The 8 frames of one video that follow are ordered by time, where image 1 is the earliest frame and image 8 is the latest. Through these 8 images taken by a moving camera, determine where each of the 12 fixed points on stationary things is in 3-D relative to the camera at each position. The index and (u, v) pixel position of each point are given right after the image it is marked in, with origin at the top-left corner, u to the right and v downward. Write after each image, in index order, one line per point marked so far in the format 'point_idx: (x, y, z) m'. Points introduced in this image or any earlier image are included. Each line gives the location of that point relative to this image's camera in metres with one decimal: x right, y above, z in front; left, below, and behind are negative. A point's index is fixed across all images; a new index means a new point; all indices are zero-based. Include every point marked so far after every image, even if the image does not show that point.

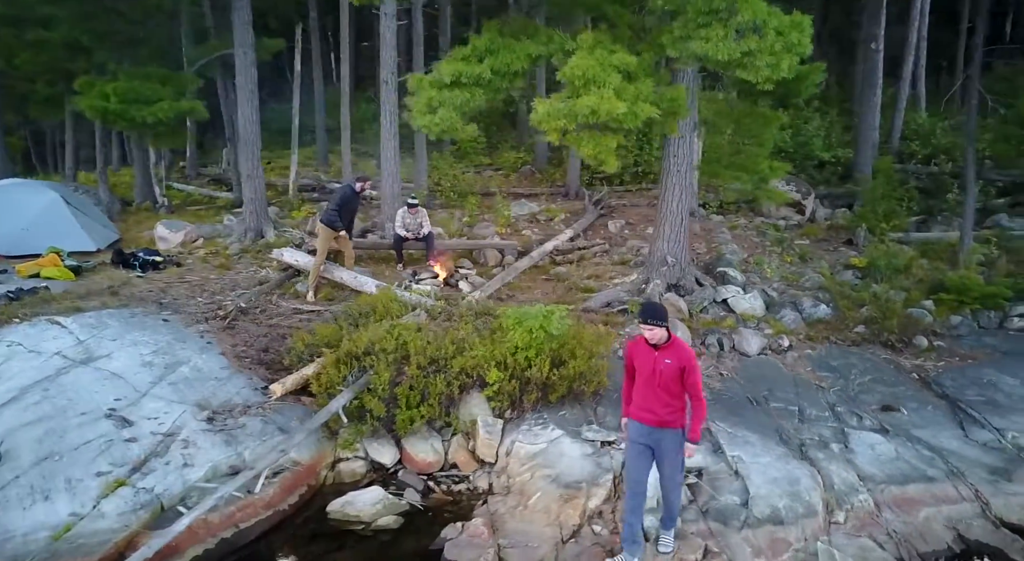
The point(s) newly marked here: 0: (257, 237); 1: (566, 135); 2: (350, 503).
0: (-6.1, +1.0, +14.3) m
1: (+0.7, +1.5, +6.6) m
2: (-1.4, -1.9, +5.3) m
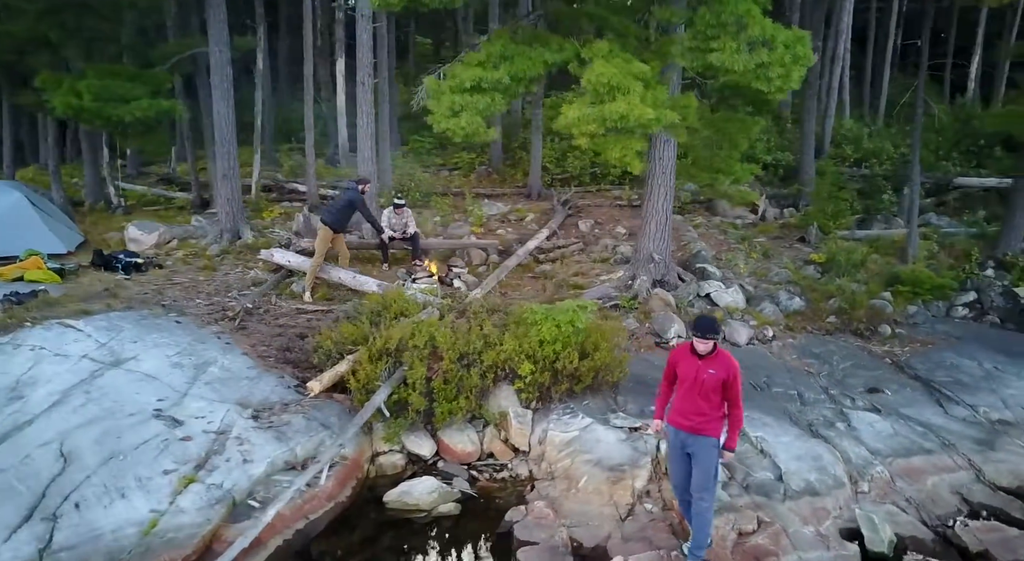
0: (-6.4, +1.0, +14.0) m
1: (+1.0, +1.6, +6.9) m
2: (-0.9, -1.9, +5.4) m
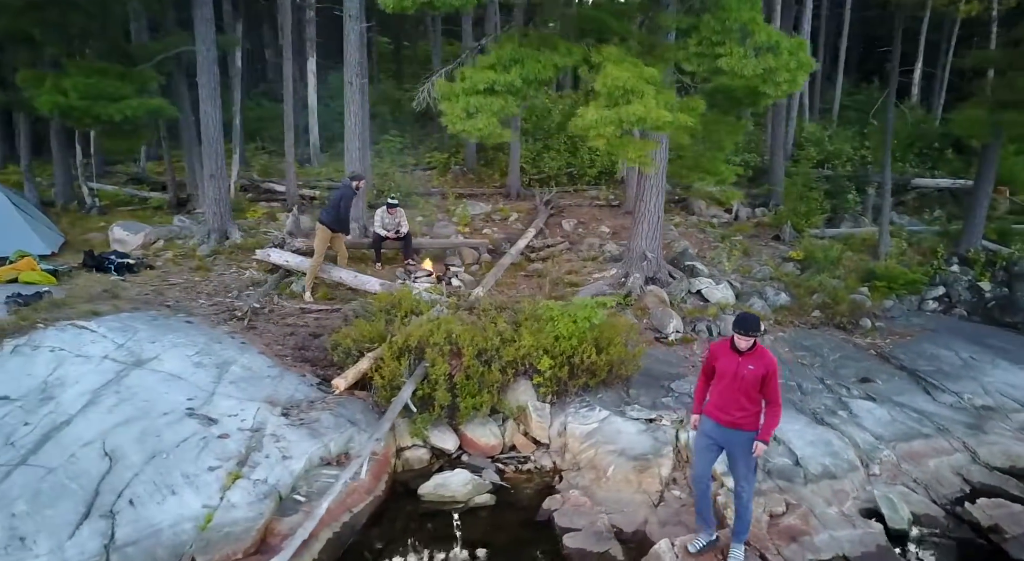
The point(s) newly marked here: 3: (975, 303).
0: (-6.6, +0.9, +13.8) m
1: (+1.2, +1.6, +7.1) m
2: (-0.6, -1.8, +5.5) m
3: (+10.3, -0.5, +14.0) m
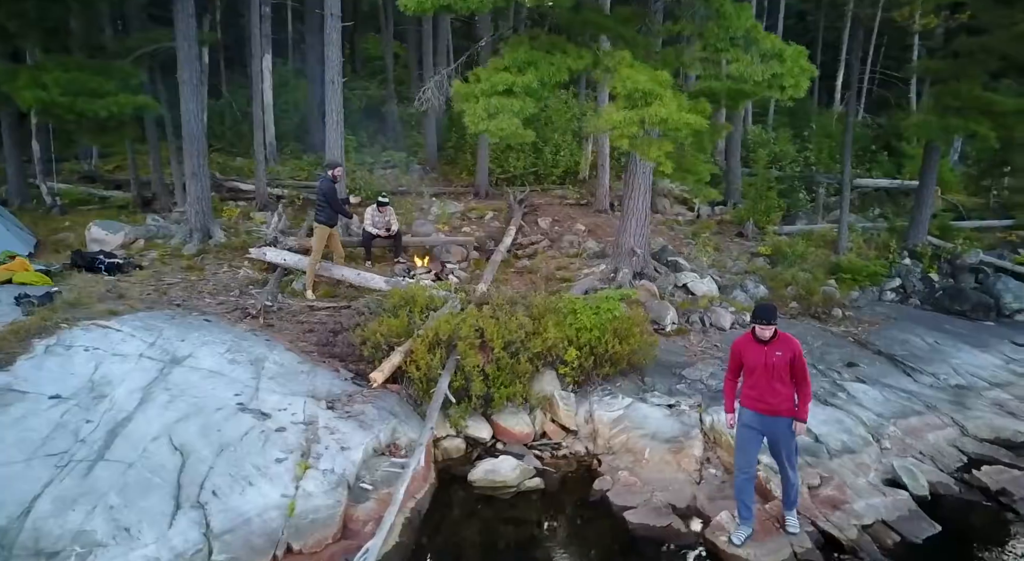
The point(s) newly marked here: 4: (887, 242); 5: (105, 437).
0: (-6.8, +0.9, +13.5) m
1: (+1.4, +1.7, +7.5) m
2: (-0.2, -1.8, +5.7) m
3: (+10.0, -0.3, +15.0) m
4: (+10.4, +1.1, +16.8) m
5: (-3.0, -1.2, +4.5) m
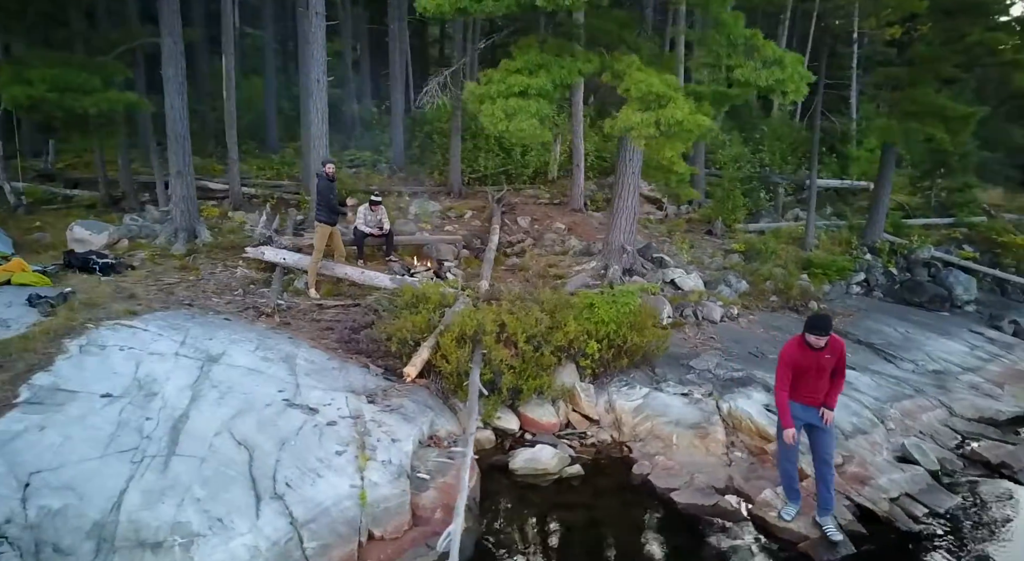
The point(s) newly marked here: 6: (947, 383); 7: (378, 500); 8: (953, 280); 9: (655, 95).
0: (-6.9, +0.9, +13.2) m
1: (+1.7, +1.8, +7.8) m
2: (+0.2, -1.7, +5.9) m
3: (+9.8, -0.1, +15.9) m
4: (+10.0, +1.2, +17.7) m
5: (-2.5, -1.1, +4.5) m
6: (+6.8, -1.6, +9.6) m
7: (-1.0, -1.6, +4.4) m
8: (+11.2, 0.0, +15.8) m
9: (+1.8, +2.3, +7.6) m
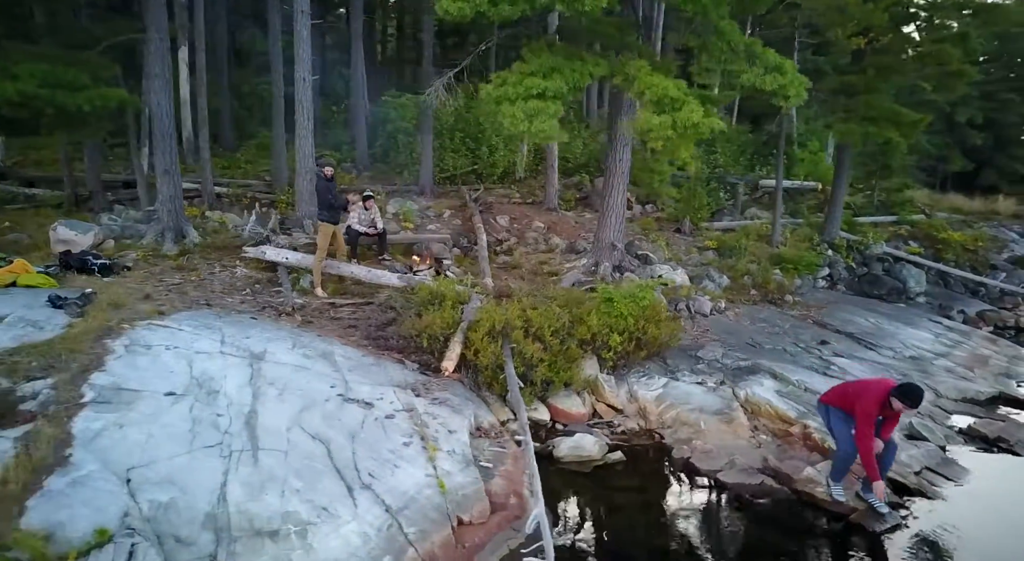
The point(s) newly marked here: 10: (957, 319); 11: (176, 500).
0: (-7.0, +0.9, +12.9) m
1: (+1.9, +1.9, +8.1) m
2: (+0.6, -1.7, +6.1) m
3: (+9.4, 0.0, +16.8) m
4: (+9.5, +1.4, +18.6) m
5: (-2.0, -1.1, +4.6) m
6: (+6.9, -1.5, +10.3) m
7: (-0.4, -1.5, +4.6) m
8: (+10.9, +0.2, +16.8) m
9: (+2.0, +2.4, +8.0) m
10: (+11.0, -1.0, +15.2) m
11: (-2.0, -1.3, +3.7) m
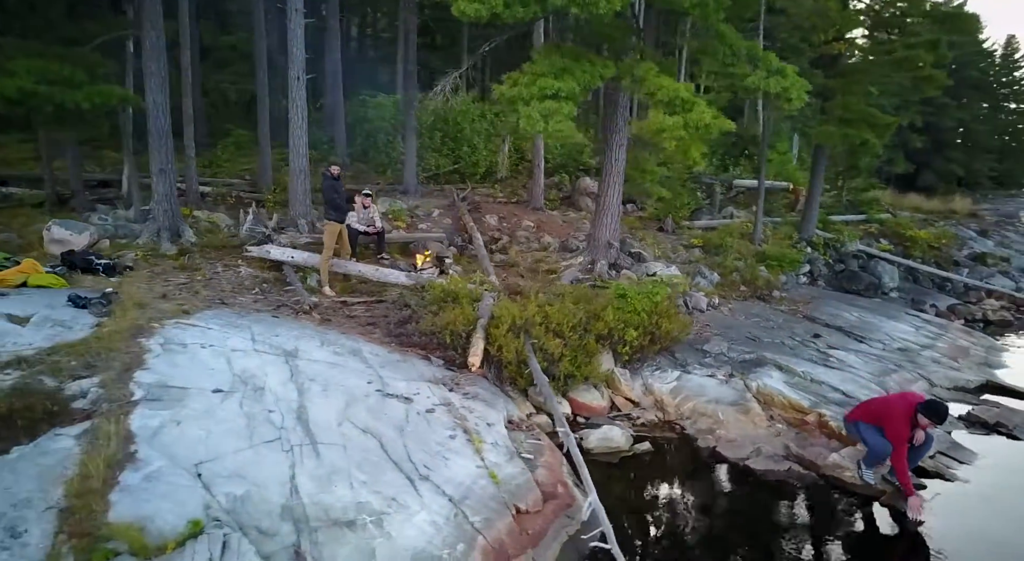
0: (-7.0, +0.9, +12.7) m
1: (+2.1, +1.9, +8.3) m
2: (+1.0, -1.6, +6.3) m
3: (+9.3, +0.1, +17.3) m
4: (+9.2, +1.5, +19.2) m
5: (-1.6, -1.1, +4.6) m
6: (+7.0, -1.4, +10.8) m
7: (0.0, -1.5, +4.7) m
8: (+10.7, +0.3, +17.4) m
9: (+2.3, +2.4, +8.2) m
10: (+10.9, -0.8, +15.8) m
11: (-1.6, -1.3, +3.7) m
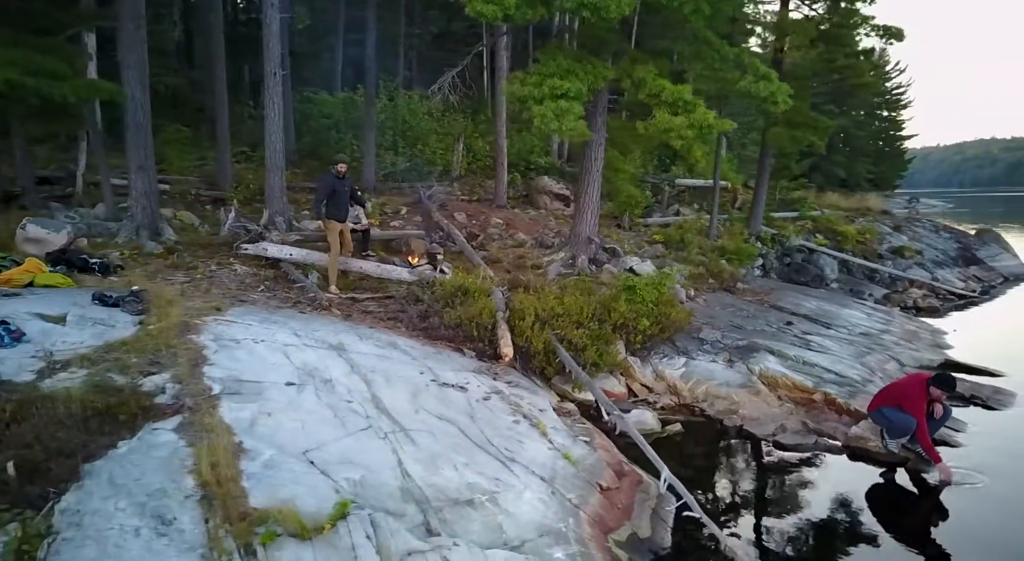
0: (-7.2, +0.9, +12.3) m
1: (+2.3, +2.0, +8.8) m
2: (+1.4, -1.5, +6.7) m
3: (+8.6, +0.4, +18.4) m
4: (+8.4, +1.7, +20.3) m
5: (-1.0, -1.0, +4.8) m
6: (+7.0, -1.2, +11.7) m
7: (+0.5, -1.4, +5.0) m
8: (+10.0, +0.6, +18.6) m
9: (+2.4, +2.6, +8.7) m
10: (+10.4, -0.6, +17.1) m
11: (-0.9, -1.2, +3.9) m
